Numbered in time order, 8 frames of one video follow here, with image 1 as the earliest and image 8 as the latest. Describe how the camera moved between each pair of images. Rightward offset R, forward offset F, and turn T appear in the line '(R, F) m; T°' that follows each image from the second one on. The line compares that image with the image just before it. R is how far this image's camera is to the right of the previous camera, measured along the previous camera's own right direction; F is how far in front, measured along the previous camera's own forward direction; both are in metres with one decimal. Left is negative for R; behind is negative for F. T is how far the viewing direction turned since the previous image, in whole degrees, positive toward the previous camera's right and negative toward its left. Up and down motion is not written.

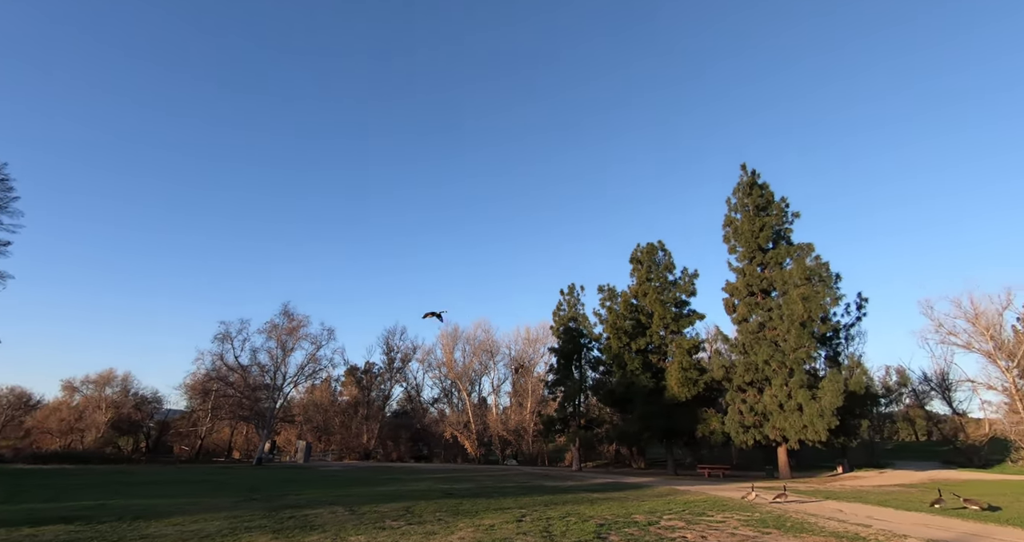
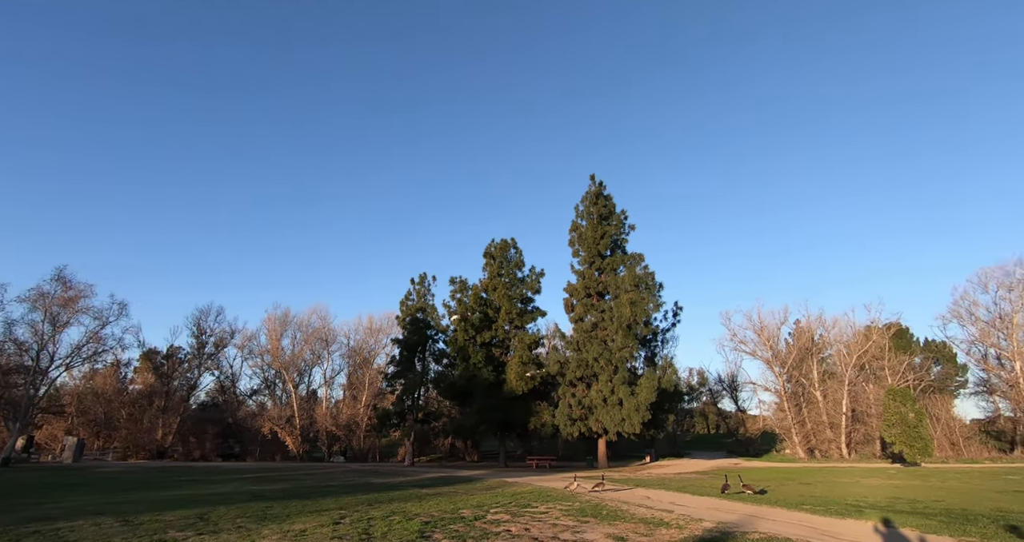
(+0.4, +2.1) m; +13°
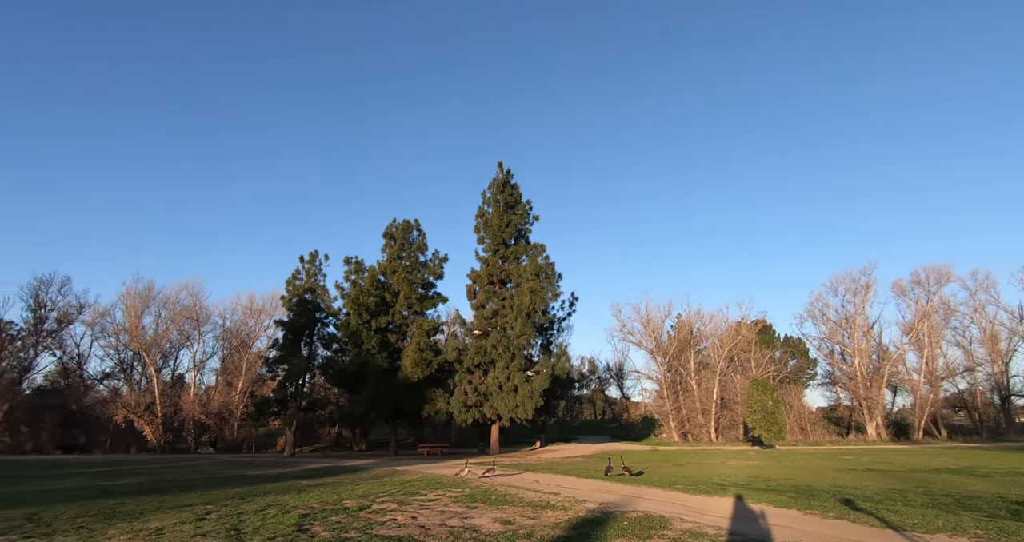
(+0.2, +1.3) m; +9°
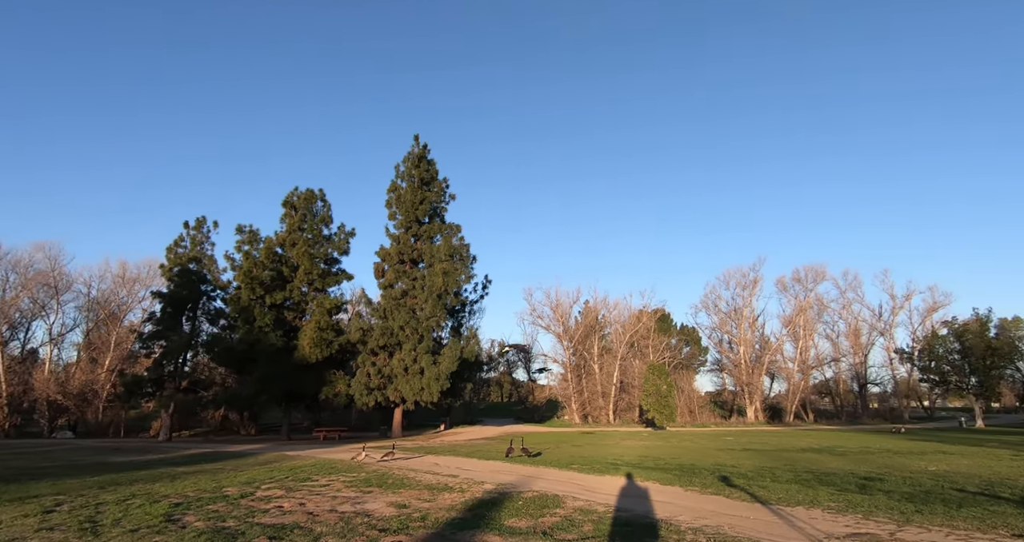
(+0.3, +1.3) m; +8°
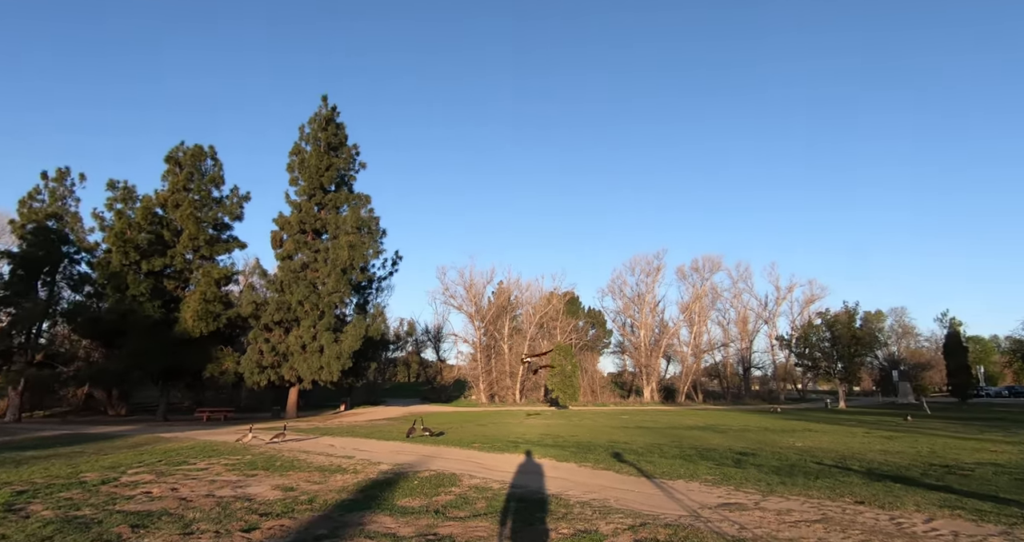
(+0.9, +0.2) m; +9°
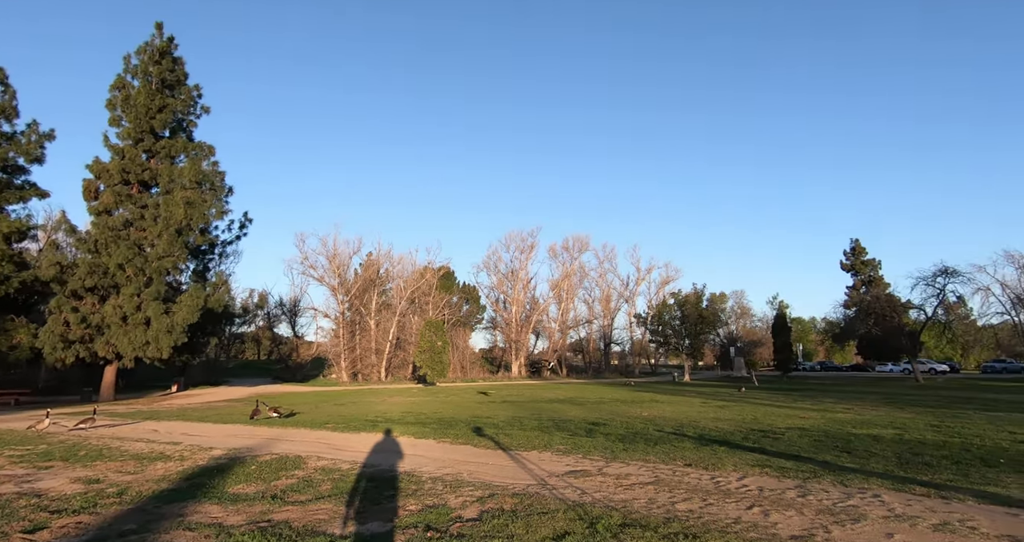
(+2.8, +1.0) m; +12°
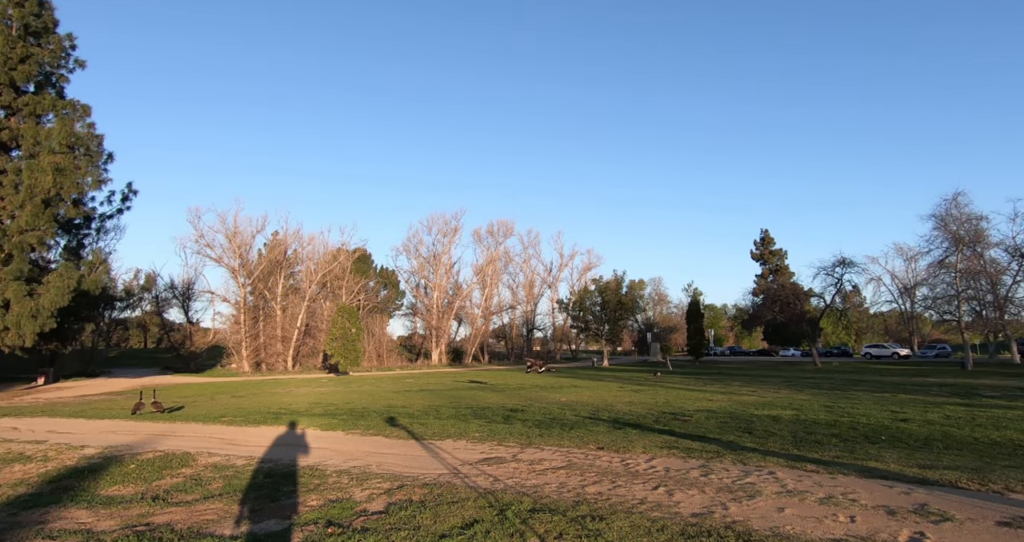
(+2.4, +2.9) m; +7°
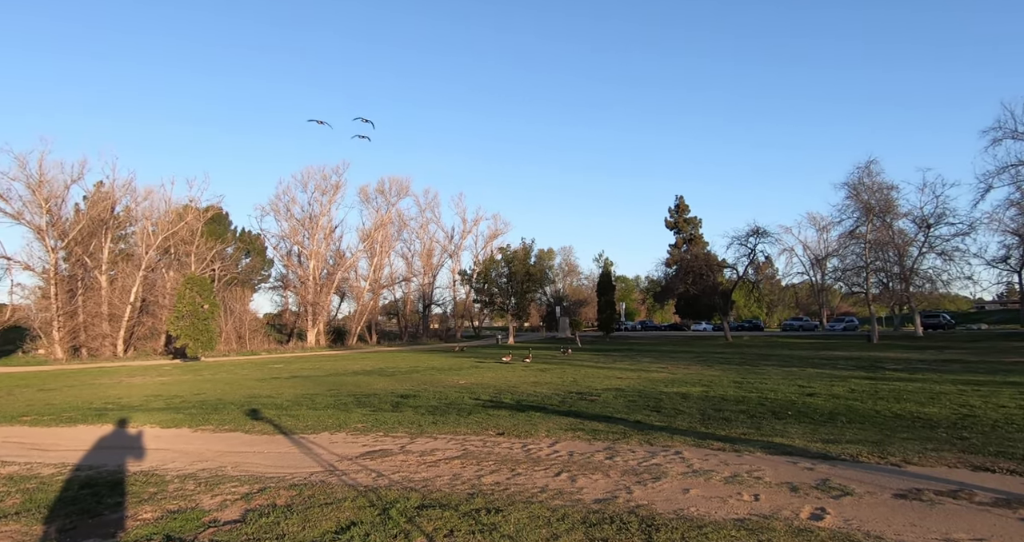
(+4.5, +15.3) m; +8°
